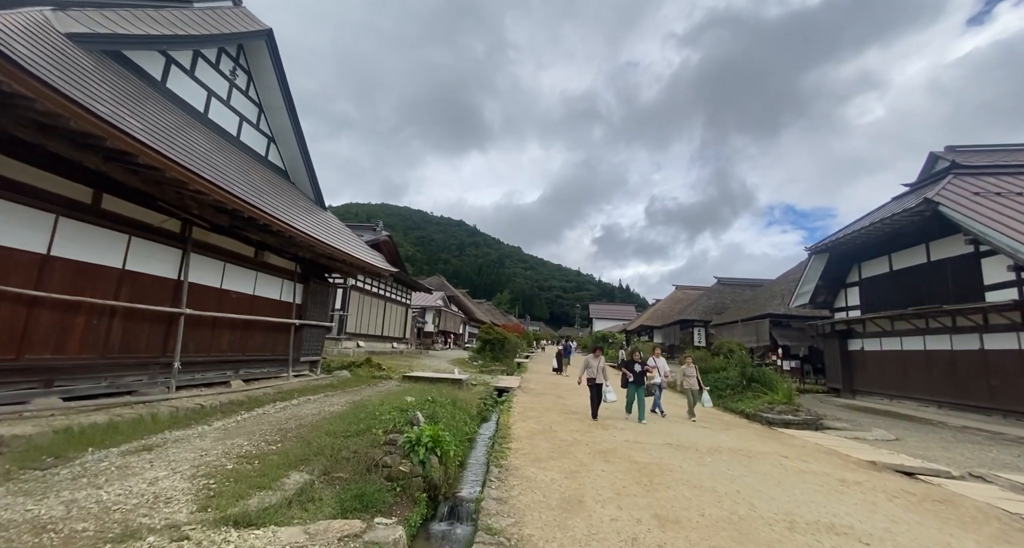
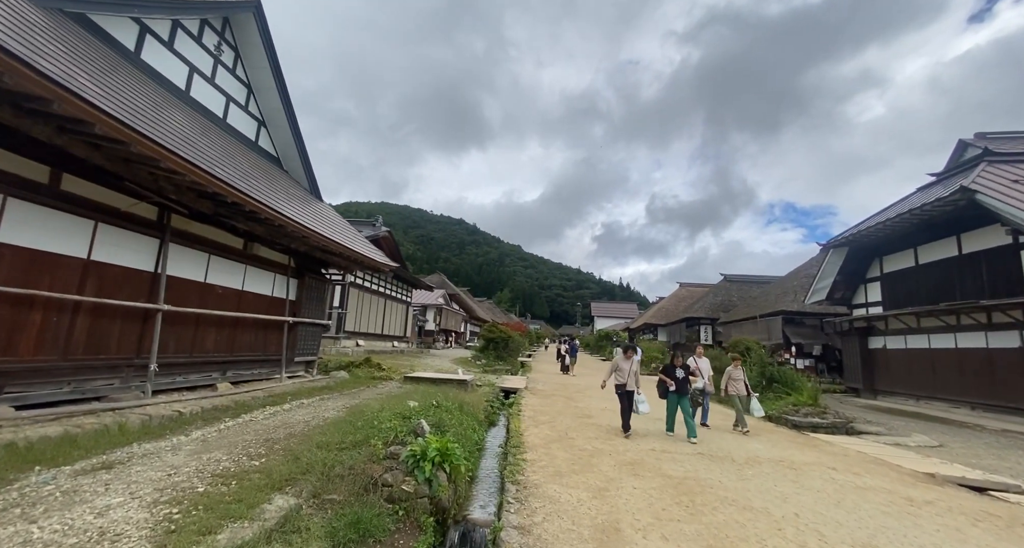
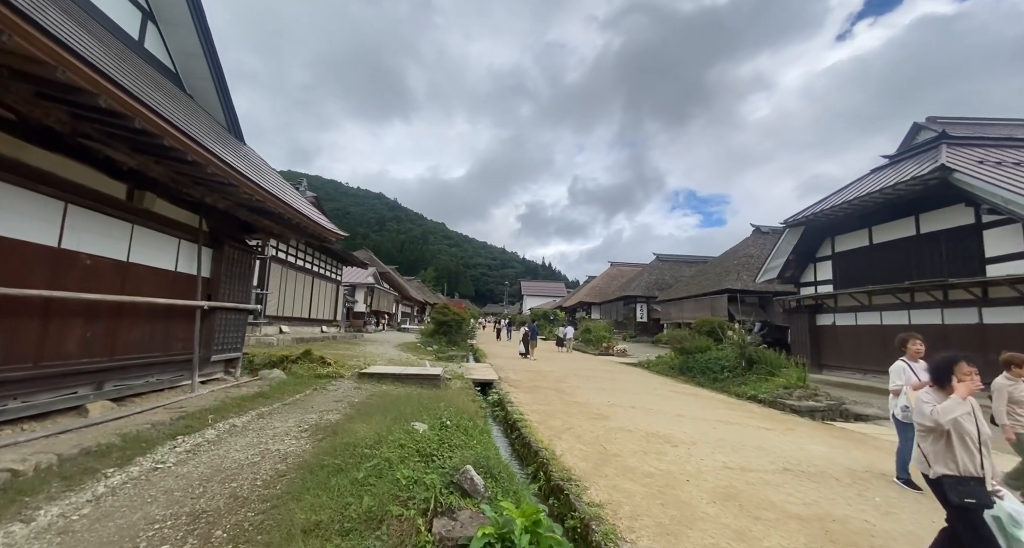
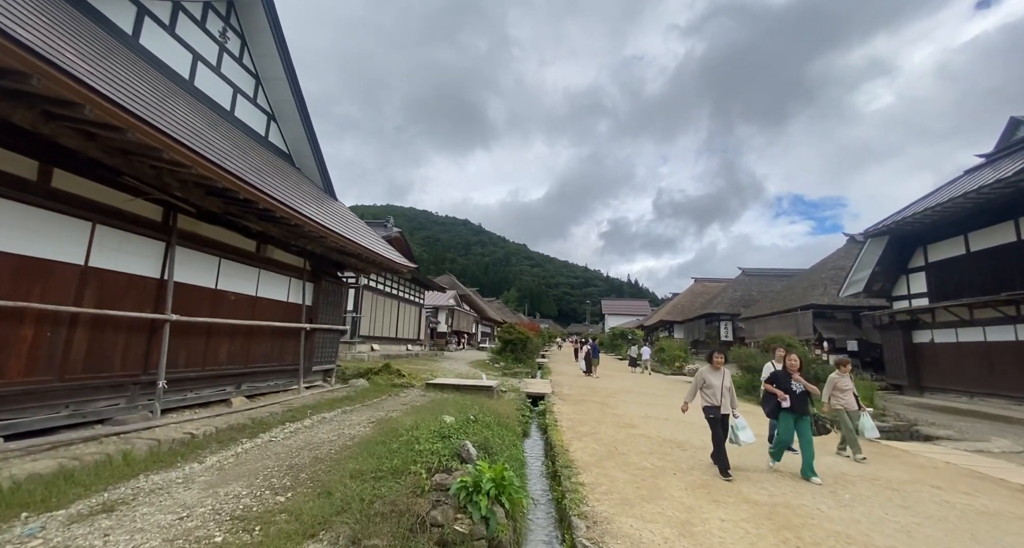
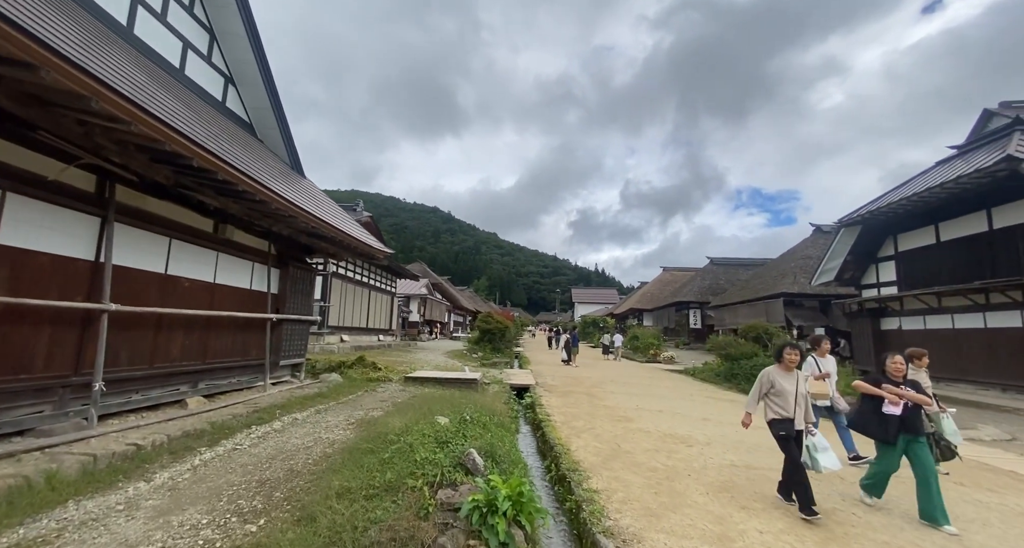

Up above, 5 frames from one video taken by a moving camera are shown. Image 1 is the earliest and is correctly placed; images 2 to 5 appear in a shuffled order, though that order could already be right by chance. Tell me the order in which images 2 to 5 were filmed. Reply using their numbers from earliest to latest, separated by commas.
2, 4, 5, 3
